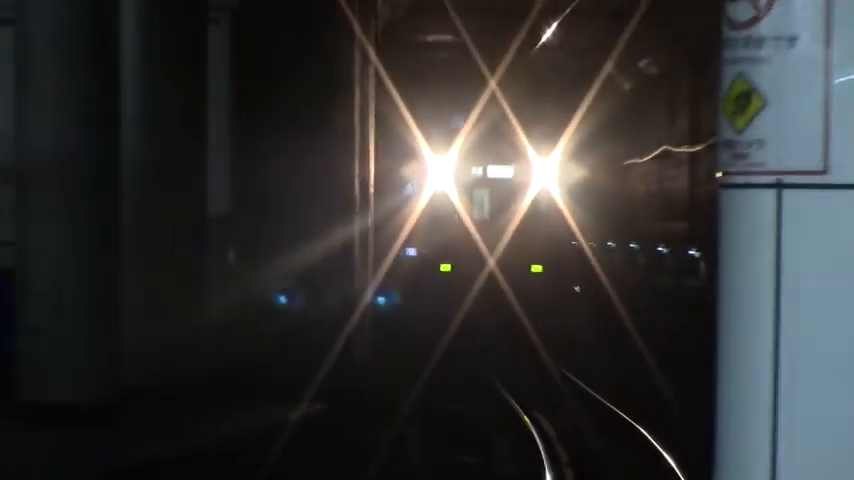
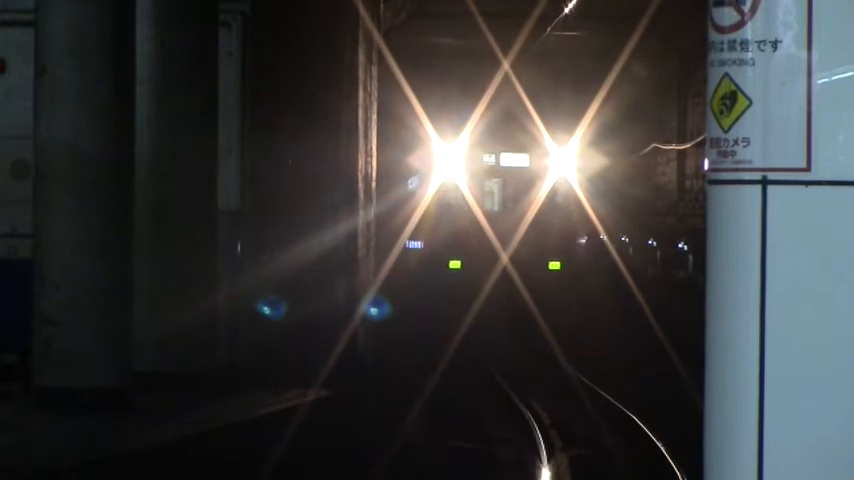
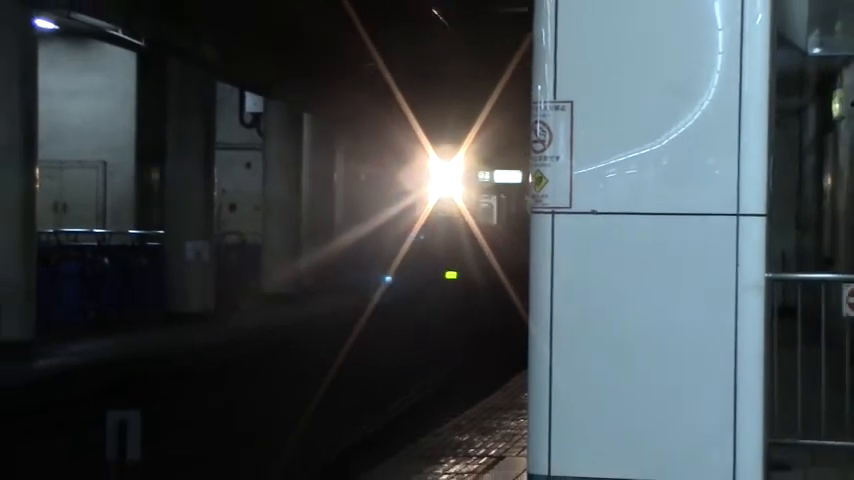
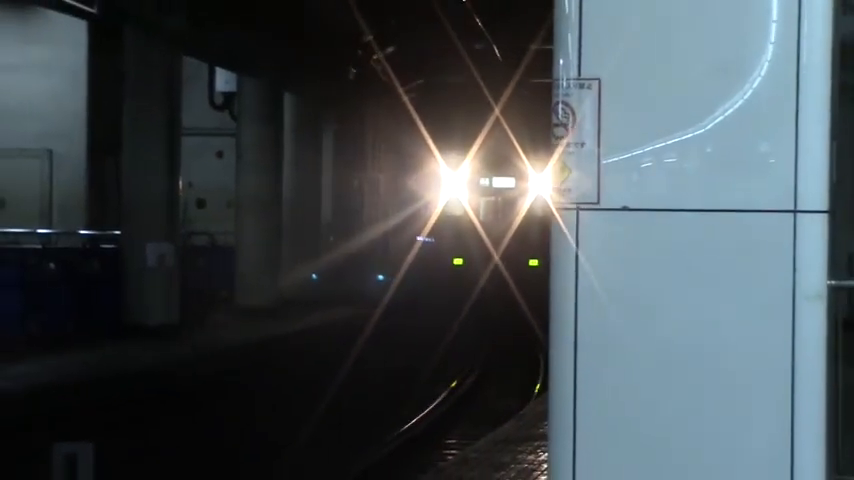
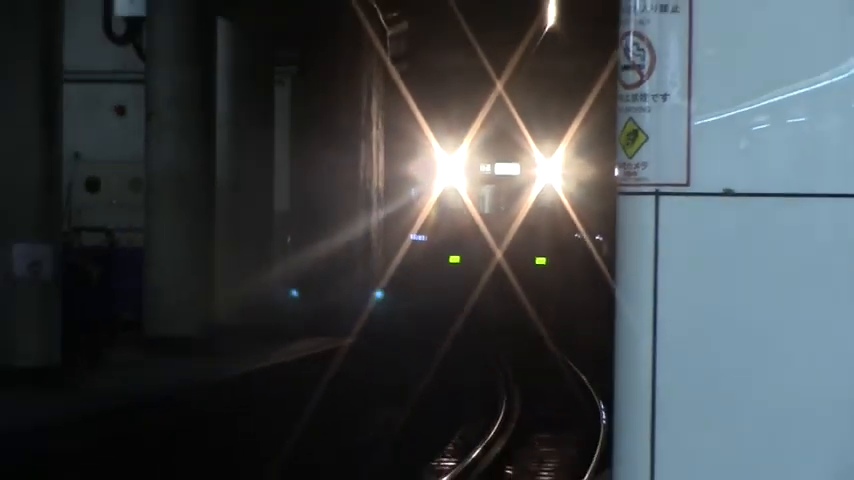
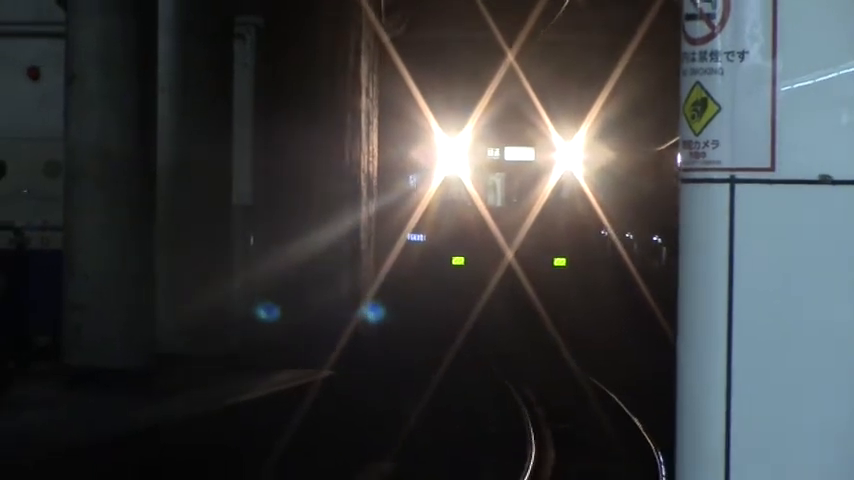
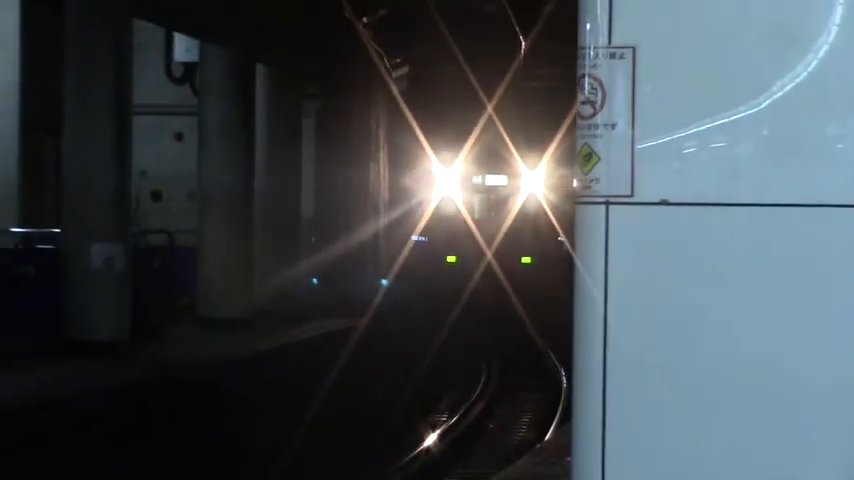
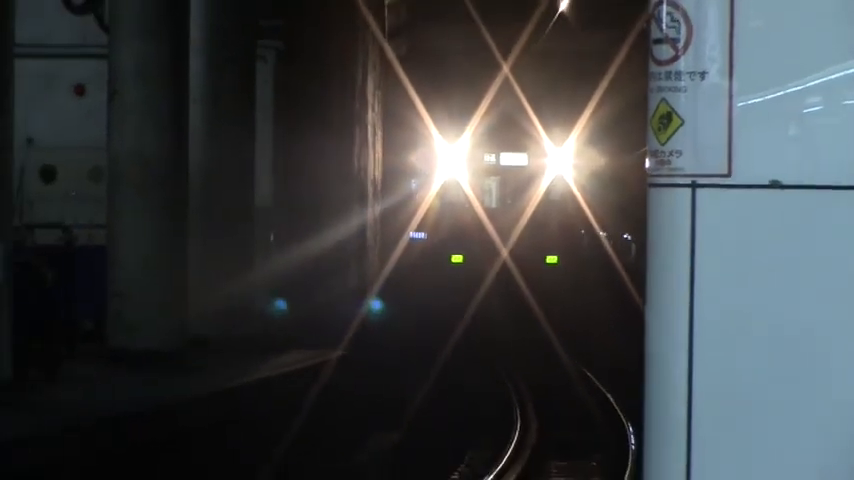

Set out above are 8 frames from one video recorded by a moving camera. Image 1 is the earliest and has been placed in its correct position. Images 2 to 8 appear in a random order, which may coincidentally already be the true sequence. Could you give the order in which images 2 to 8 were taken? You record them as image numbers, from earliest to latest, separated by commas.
2, 6, 8, 5, 7, 4, 3
